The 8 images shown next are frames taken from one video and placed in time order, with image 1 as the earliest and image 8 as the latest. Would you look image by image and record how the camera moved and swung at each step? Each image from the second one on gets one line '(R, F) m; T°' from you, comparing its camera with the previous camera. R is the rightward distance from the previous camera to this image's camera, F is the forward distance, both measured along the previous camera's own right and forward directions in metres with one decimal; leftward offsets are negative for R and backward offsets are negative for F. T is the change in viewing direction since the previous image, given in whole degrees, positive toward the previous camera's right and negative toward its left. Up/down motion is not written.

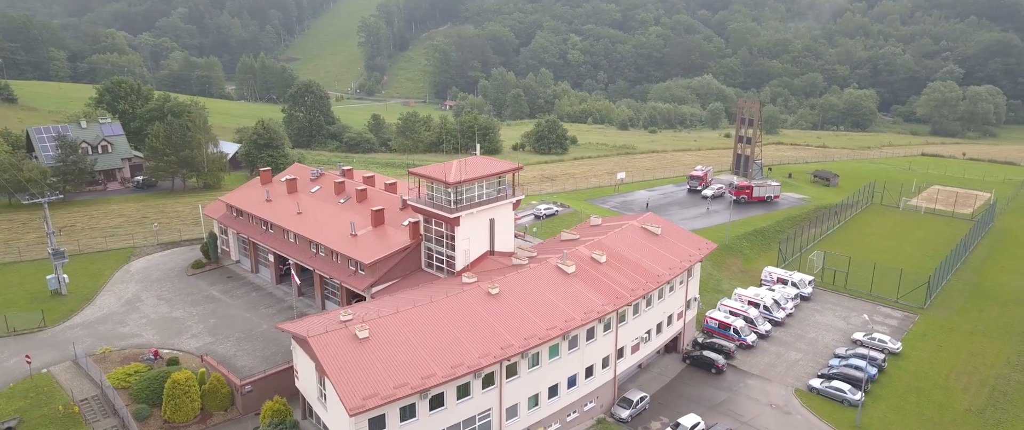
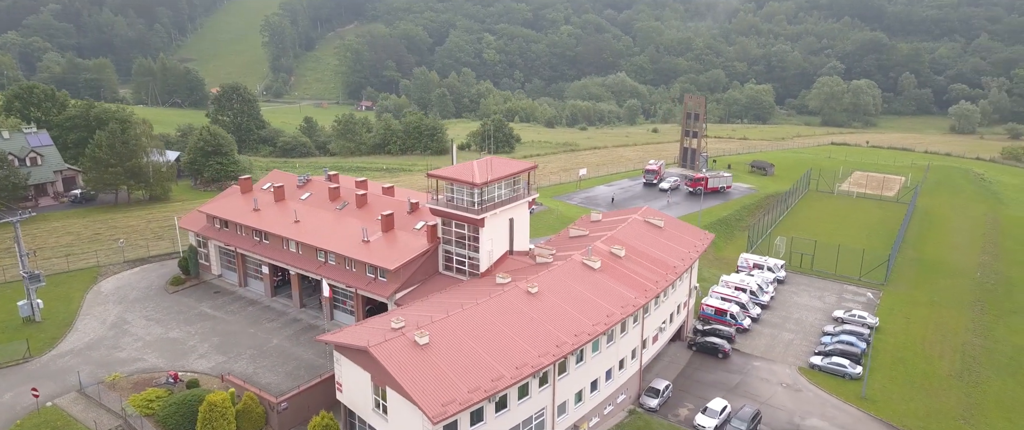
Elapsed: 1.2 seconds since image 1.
(-6.2, +0.4) m; +8°
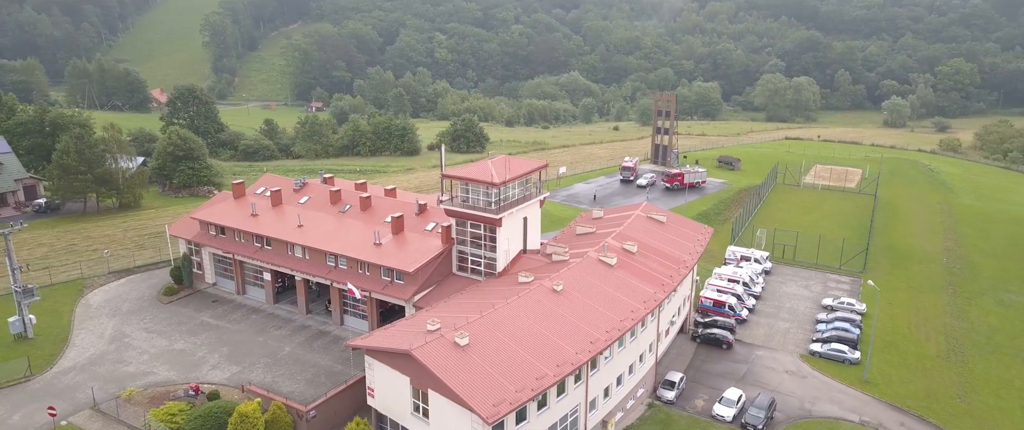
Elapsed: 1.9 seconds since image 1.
(-3.7, +0.1) m; +4°
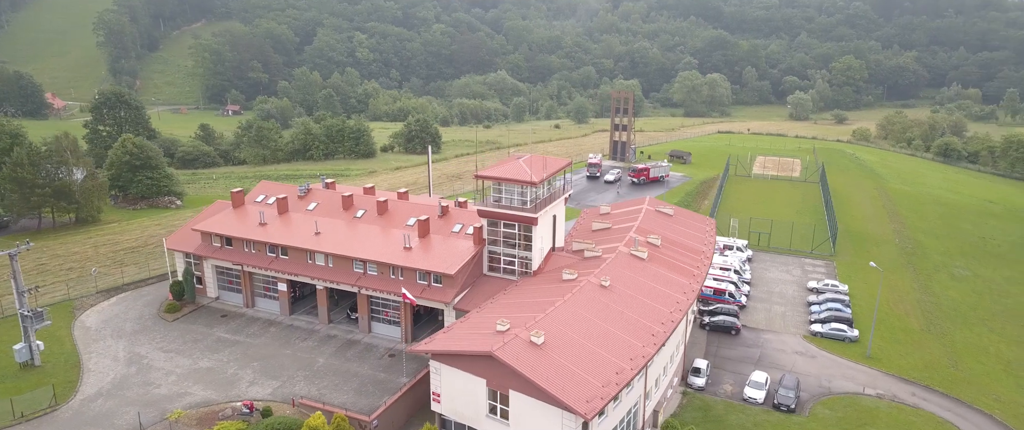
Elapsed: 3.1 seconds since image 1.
(-6.4, +0.1) m; +7°
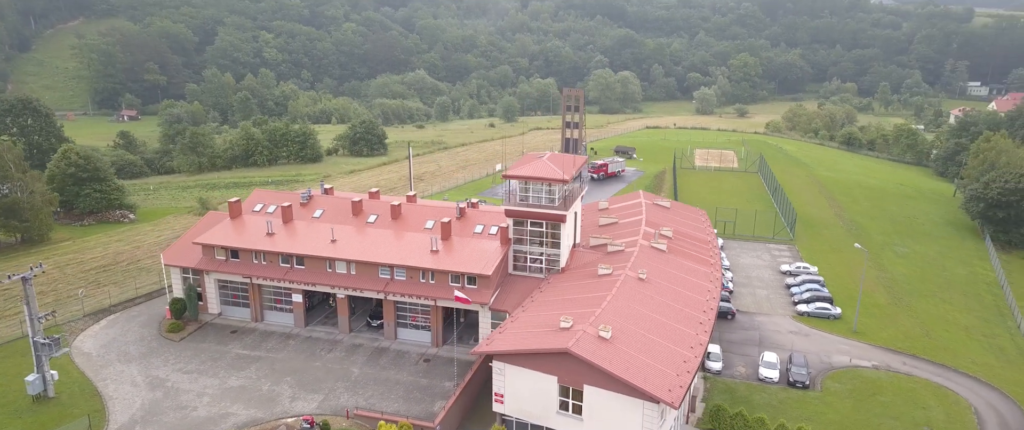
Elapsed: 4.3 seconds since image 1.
(-6.4, 0.0) m; +7°
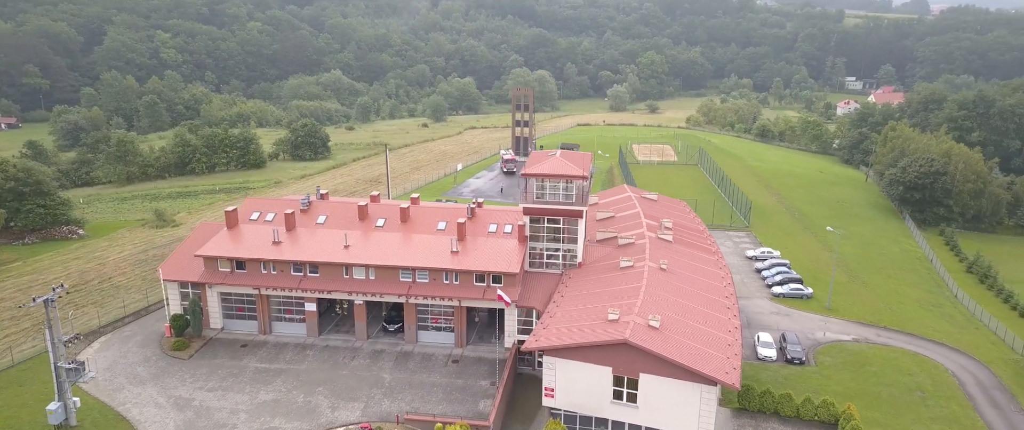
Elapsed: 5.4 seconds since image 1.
(-5.9, -0.2) m; +7°
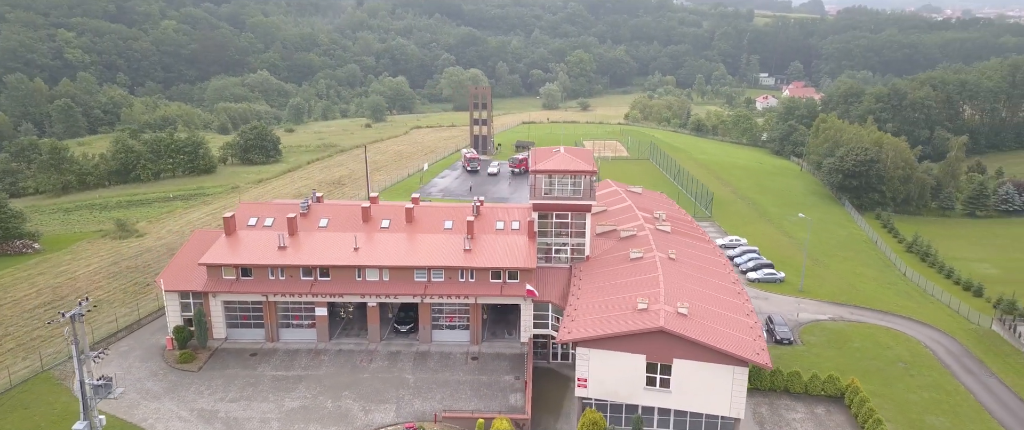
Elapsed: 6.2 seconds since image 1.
(-4.6, -0.4) m; +6°
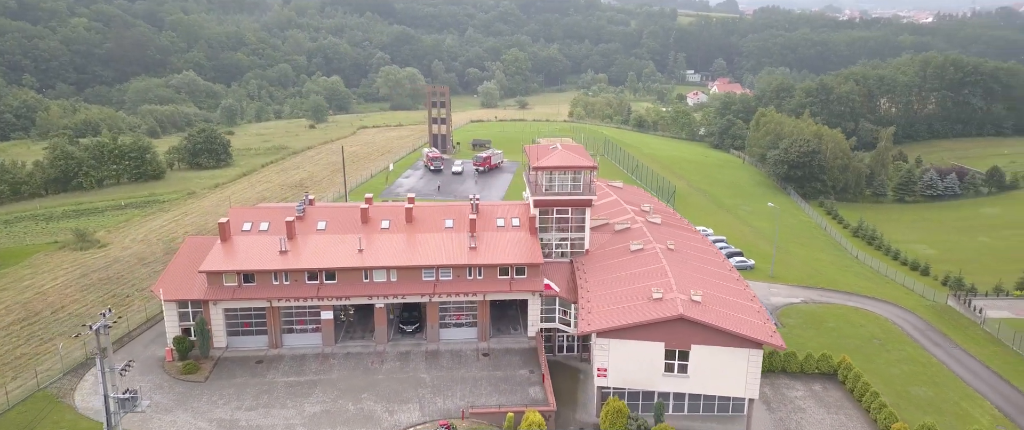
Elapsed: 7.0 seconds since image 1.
(-4.0, -0.4) m; +6°
